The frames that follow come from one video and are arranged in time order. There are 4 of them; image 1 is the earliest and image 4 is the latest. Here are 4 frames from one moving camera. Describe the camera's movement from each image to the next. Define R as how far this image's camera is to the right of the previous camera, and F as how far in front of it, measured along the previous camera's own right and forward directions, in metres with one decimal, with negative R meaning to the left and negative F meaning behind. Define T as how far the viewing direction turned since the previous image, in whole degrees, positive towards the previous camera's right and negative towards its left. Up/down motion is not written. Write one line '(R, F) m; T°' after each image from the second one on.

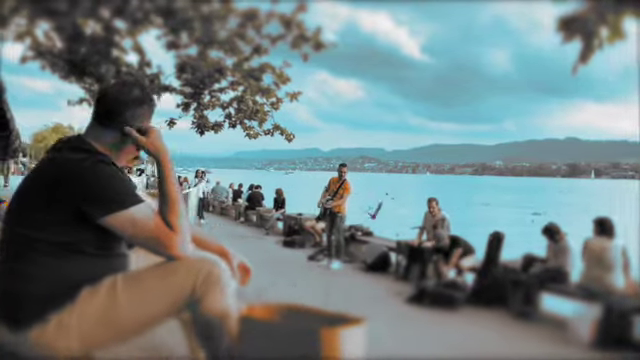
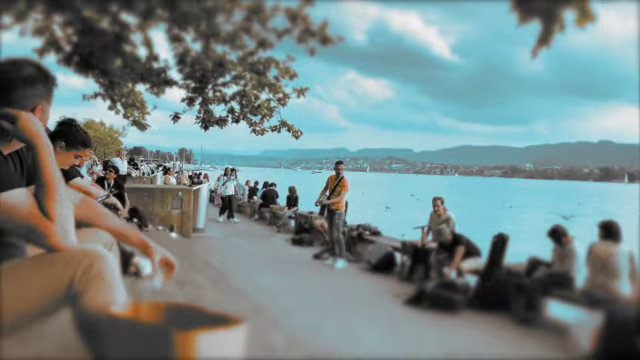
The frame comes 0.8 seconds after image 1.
(+0.3, +0.1) m; -3°
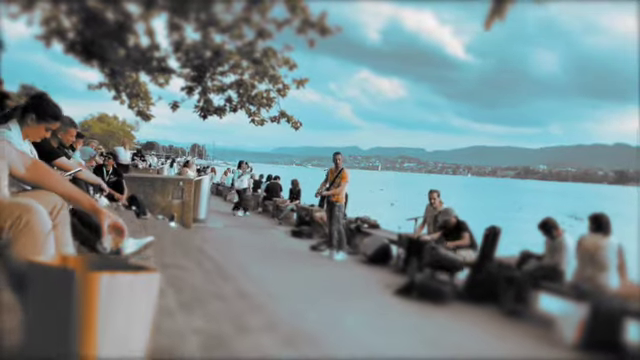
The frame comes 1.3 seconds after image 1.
(+0.2, 0.0) m; -1°
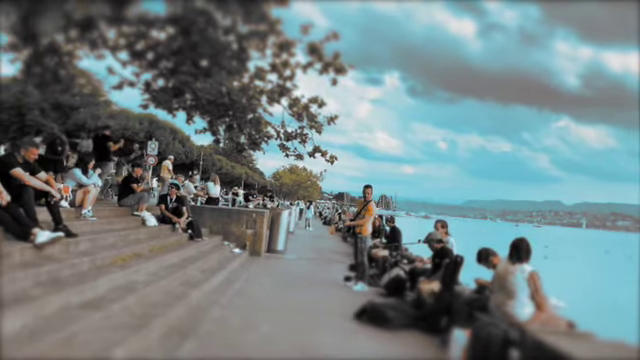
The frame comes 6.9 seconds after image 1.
(+2.0, 0.0) m; -20°
